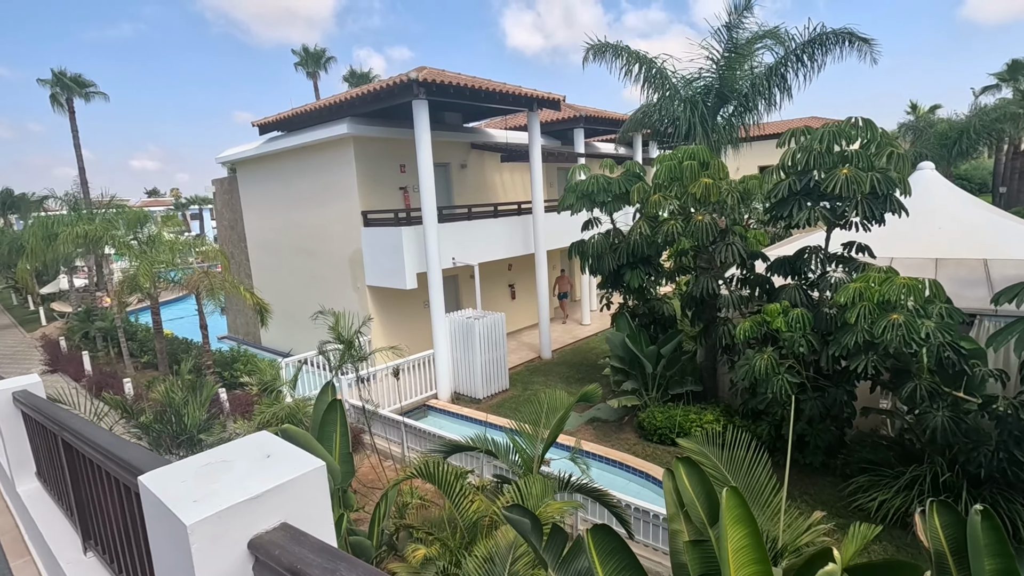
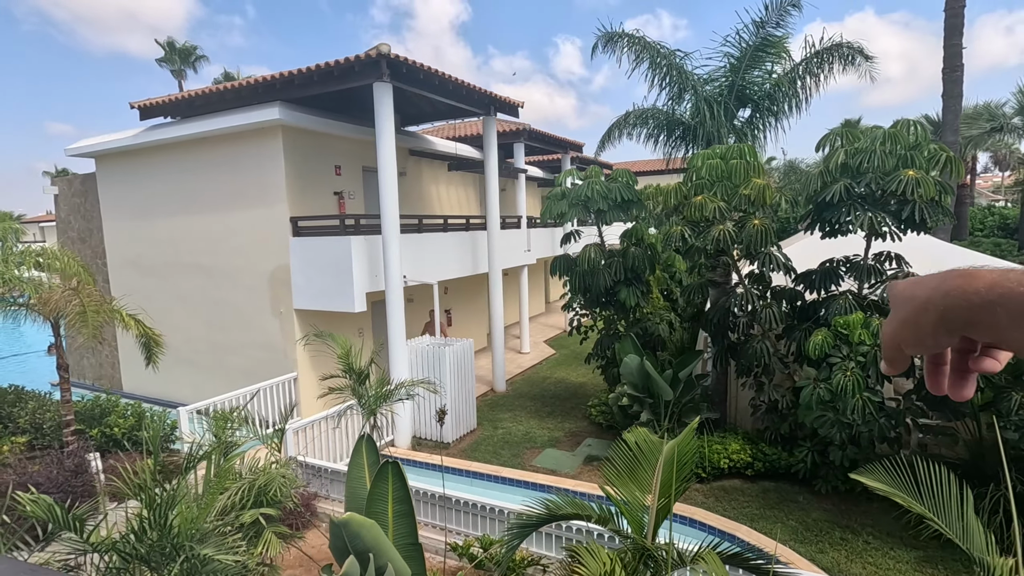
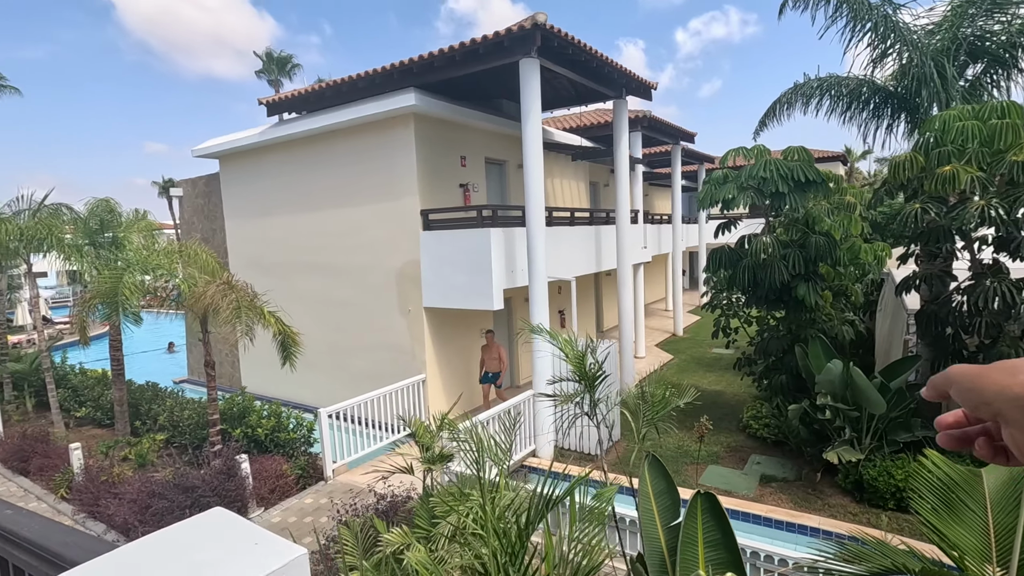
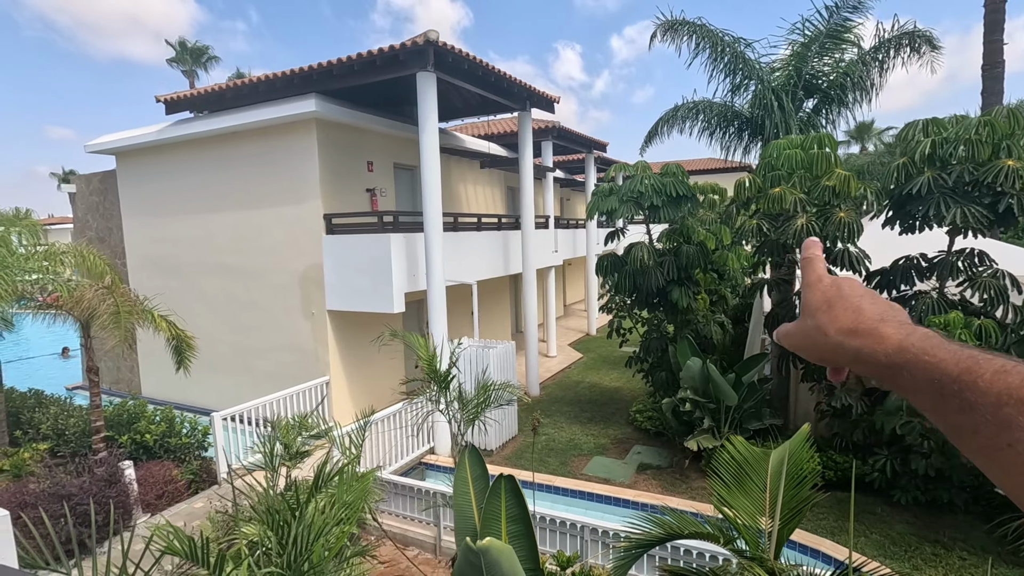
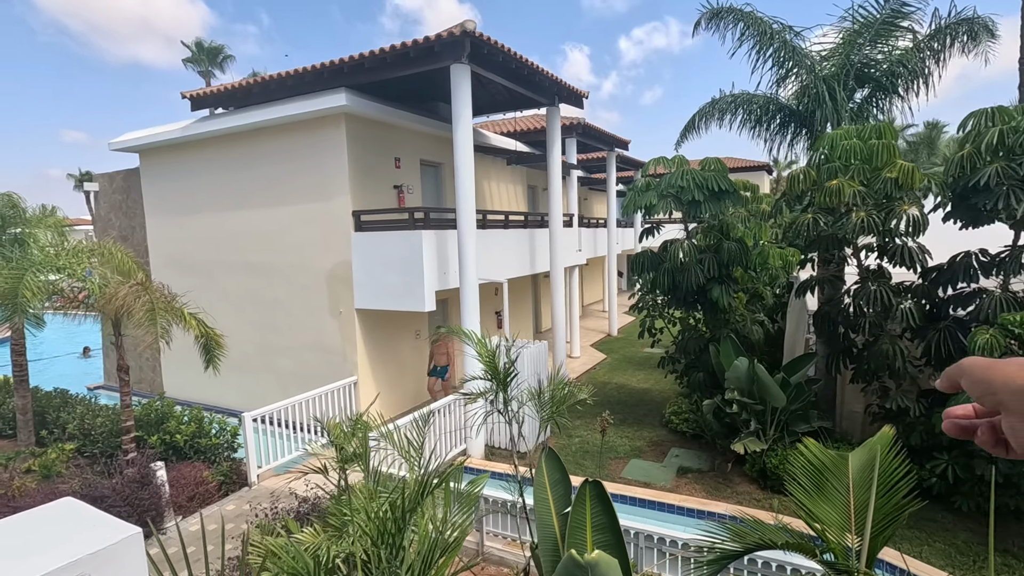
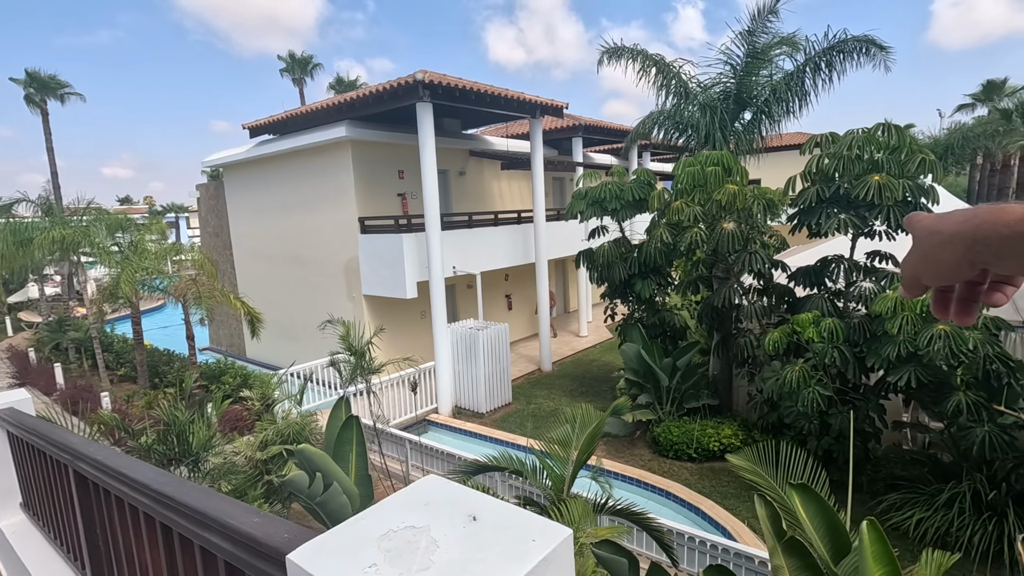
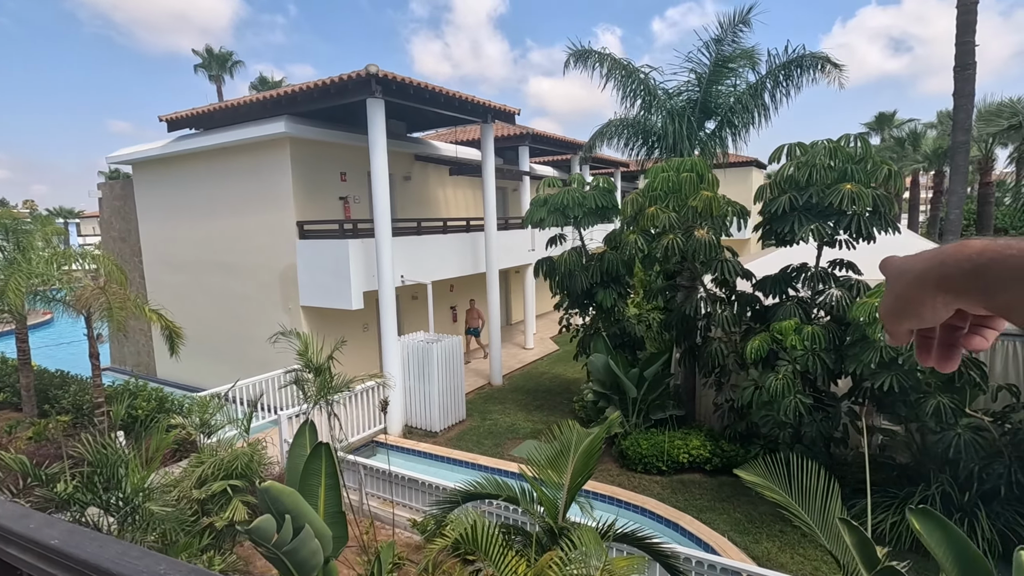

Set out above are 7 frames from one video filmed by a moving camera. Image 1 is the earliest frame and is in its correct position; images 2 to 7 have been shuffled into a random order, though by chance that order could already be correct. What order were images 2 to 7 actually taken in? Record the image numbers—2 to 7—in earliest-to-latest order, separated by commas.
6, 7, 2, 4, 5, 3
